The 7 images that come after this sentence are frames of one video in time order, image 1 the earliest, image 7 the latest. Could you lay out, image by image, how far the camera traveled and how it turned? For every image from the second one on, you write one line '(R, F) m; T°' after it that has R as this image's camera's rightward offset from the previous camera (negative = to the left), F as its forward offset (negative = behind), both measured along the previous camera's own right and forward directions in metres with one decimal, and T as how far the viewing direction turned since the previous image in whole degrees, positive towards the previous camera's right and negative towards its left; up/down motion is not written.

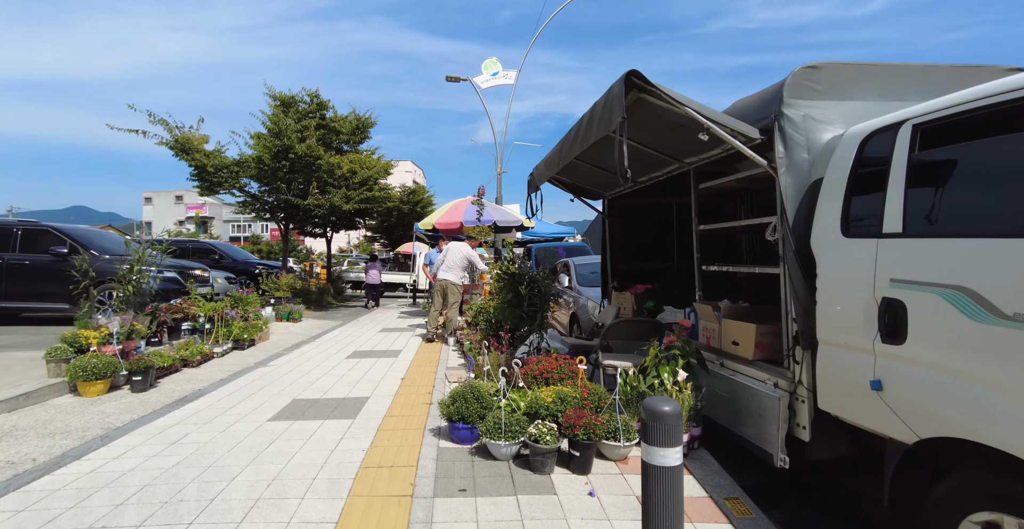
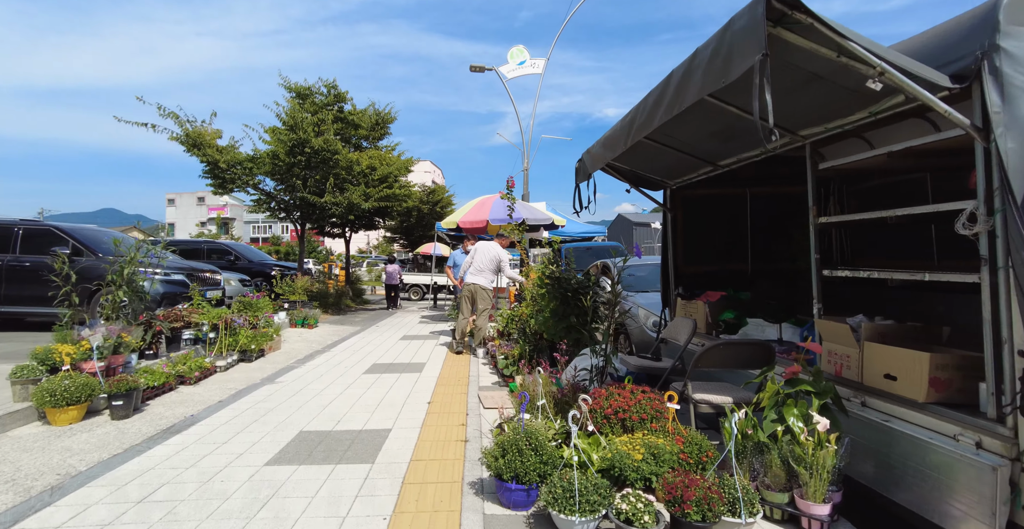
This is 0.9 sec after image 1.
(-0.3, +0.9) m; -2°
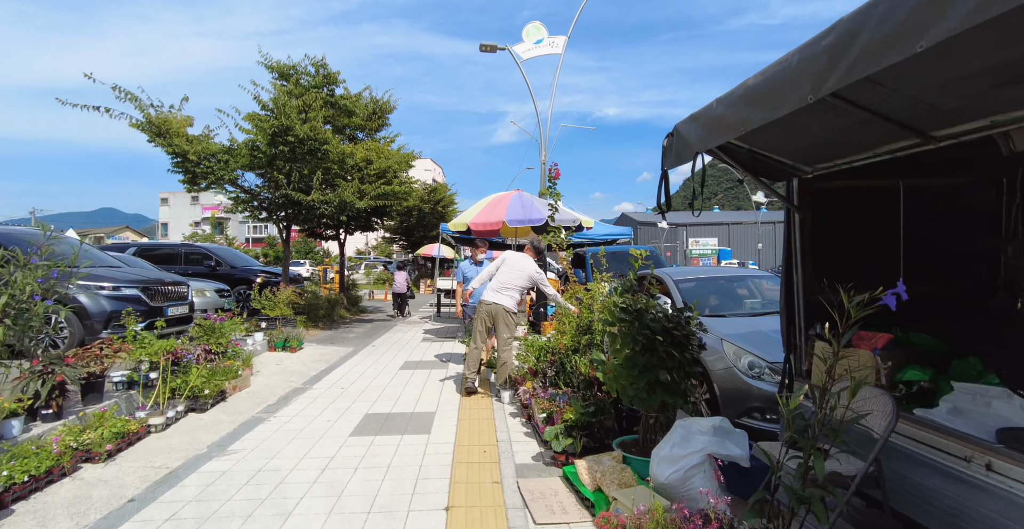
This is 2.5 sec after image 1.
(-0.4, +1.6) m; 0°
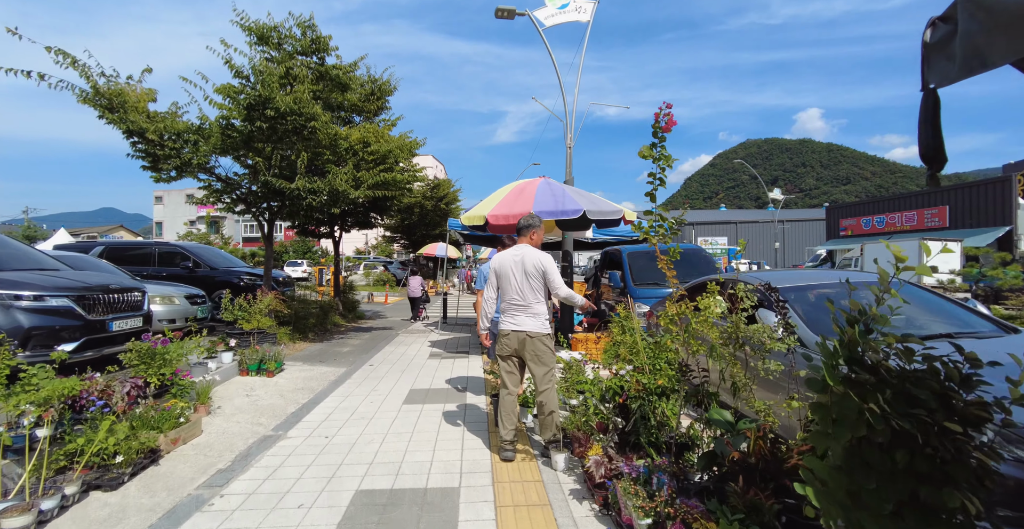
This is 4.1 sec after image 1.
(-0.5, +1.6) m; 0°
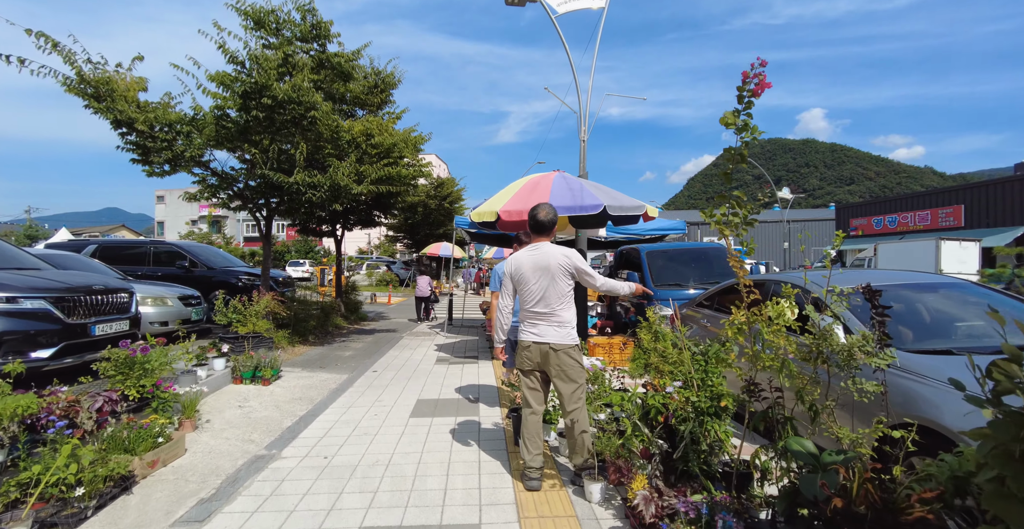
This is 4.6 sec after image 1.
(-0.2, +0.5) m; 0°
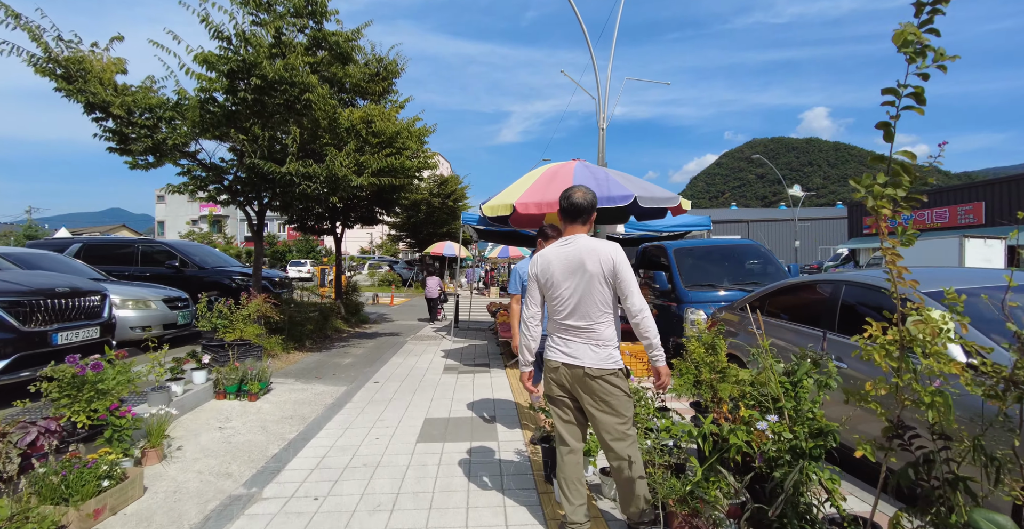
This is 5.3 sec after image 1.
(-0.2, +0.7) m; 0°
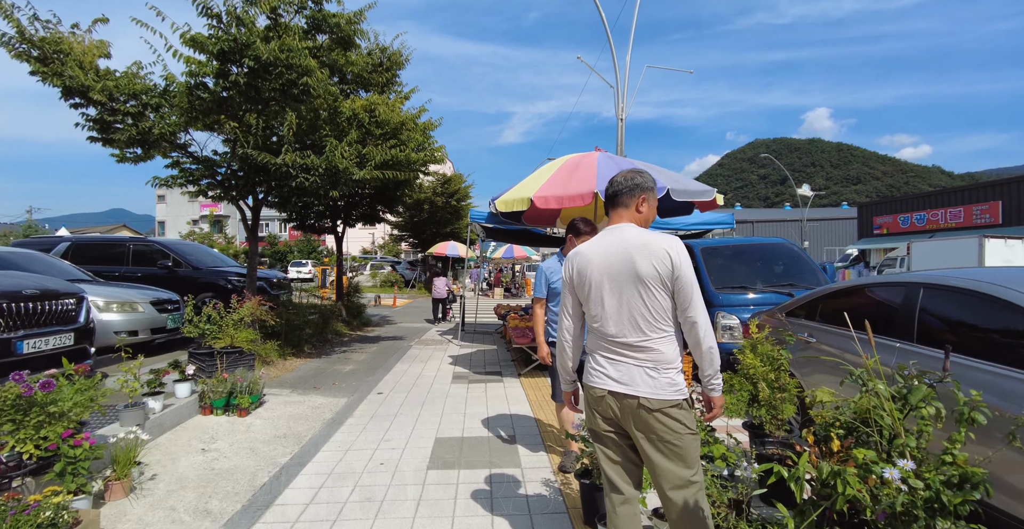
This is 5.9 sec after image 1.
(-0.2, +0.6) m; 0°
